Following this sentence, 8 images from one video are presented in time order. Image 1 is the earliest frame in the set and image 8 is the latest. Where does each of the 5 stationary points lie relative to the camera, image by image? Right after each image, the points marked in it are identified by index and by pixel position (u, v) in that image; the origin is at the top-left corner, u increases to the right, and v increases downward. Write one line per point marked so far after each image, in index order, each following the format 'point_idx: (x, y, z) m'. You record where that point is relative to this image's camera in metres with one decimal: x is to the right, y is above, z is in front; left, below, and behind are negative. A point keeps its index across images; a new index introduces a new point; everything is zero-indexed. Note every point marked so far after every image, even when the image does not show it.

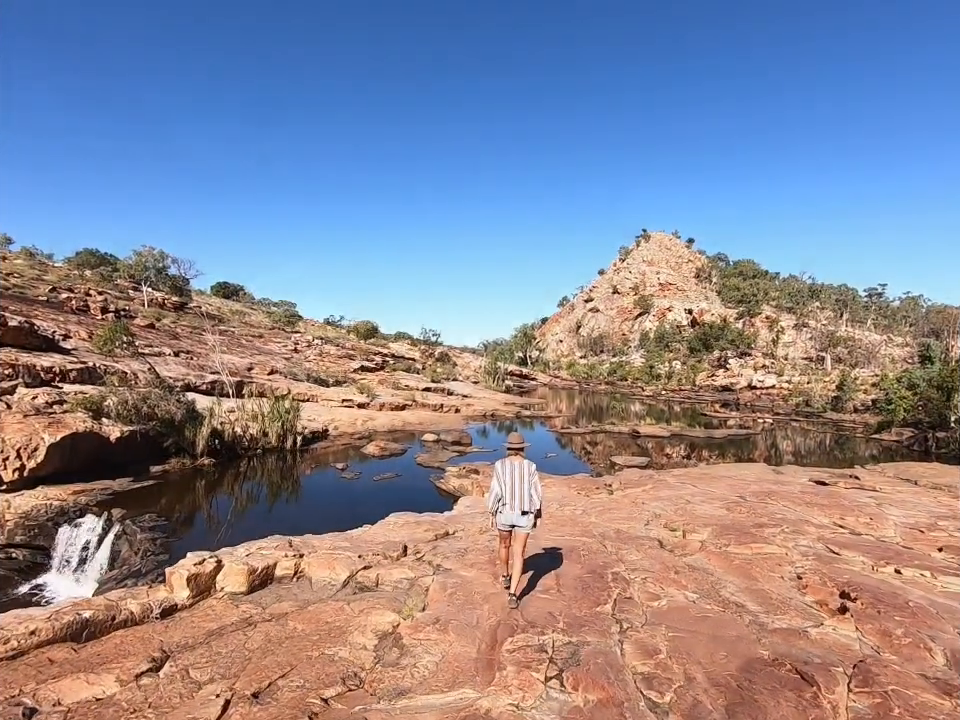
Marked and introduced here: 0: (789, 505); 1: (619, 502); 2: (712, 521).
0: (+5.0, -2.4, +8.3) m
1: (+2.5, -2.5, +9.0) m
2: (+3.2, -2.2, +7.0) m
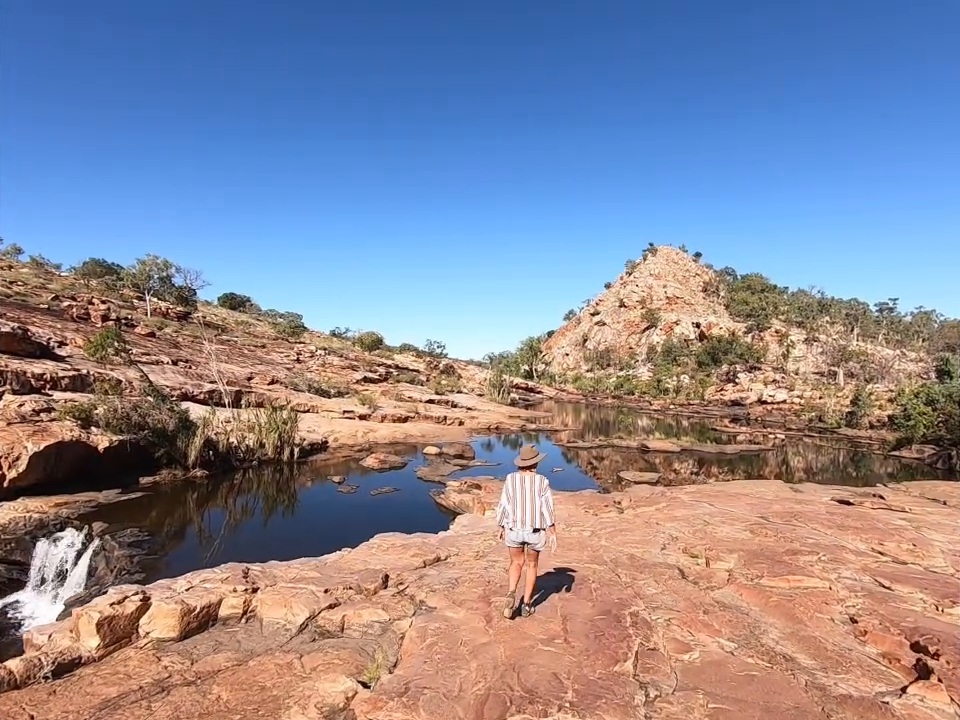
0: (+5.0, -2.5, +7.5) m
1: (+2.5, -2.6, +8.3) m
2: (+3.1, -2.3, +6.2) m
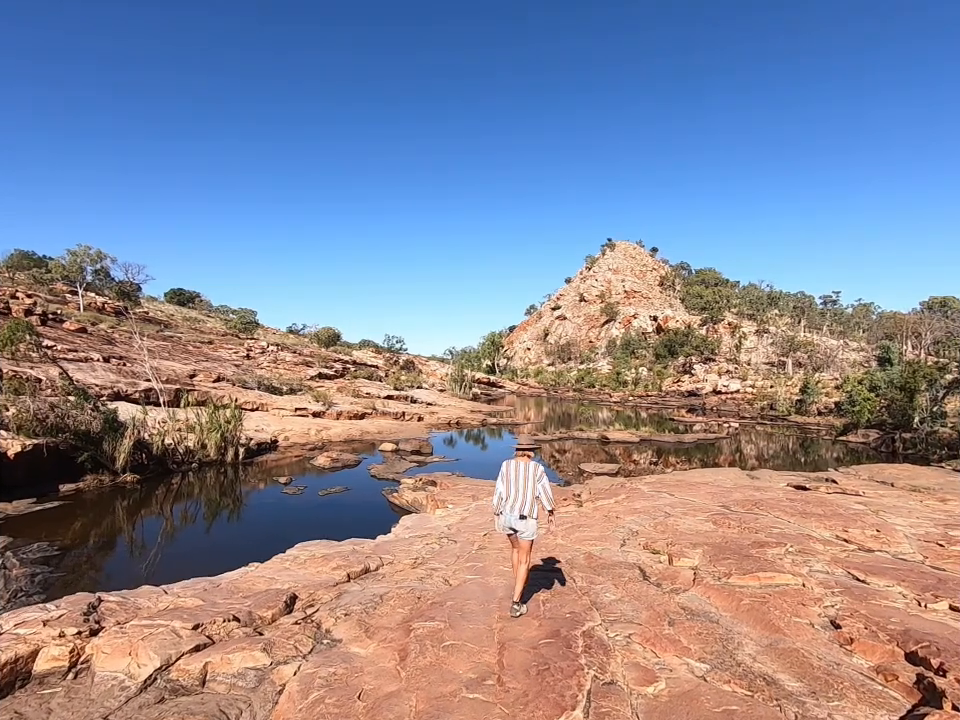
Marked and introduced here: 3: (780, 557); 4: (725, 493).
0: (+4.3, -2.2, +7.2) m
1: (+1.7, -2.4, +7.8) m
2: (+2.5, -2.0, +5.8) m
3: (+2.9, -1.9, +4.9) m
4: (+4.6, -2.5, +9.5) m
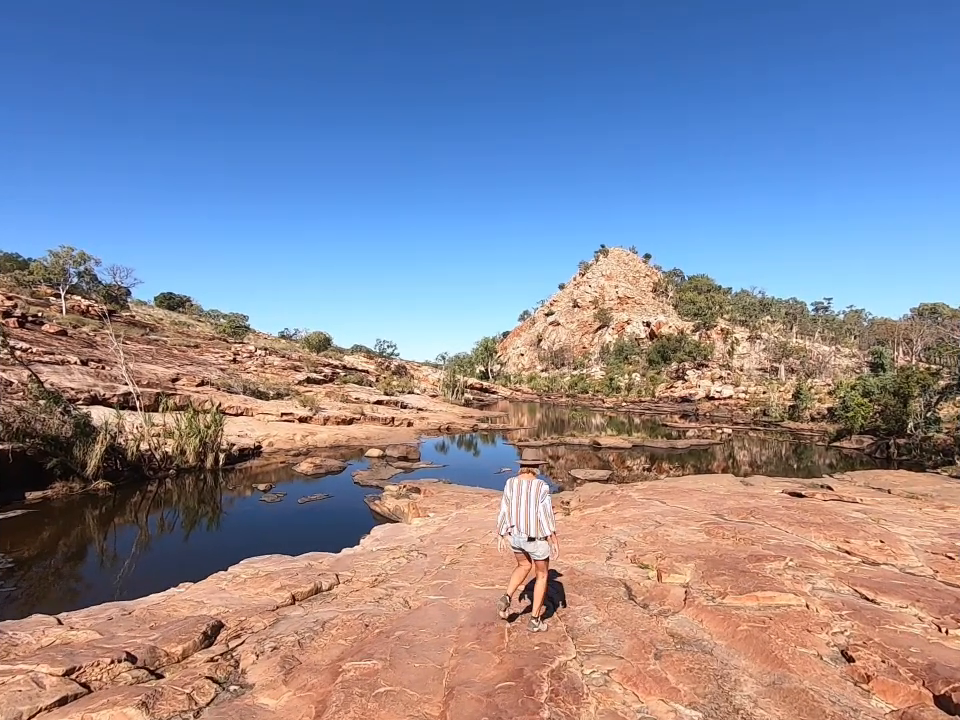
0: (+4.0, -2.2, +6.8) m
1: (+1.4, -2.4, +7.4) m
2: (+2.2, -2.0, +5.4) m
3: (+2.7, -1.9, +4.5) m
4: (+4.3, -2.5, +9.1) m
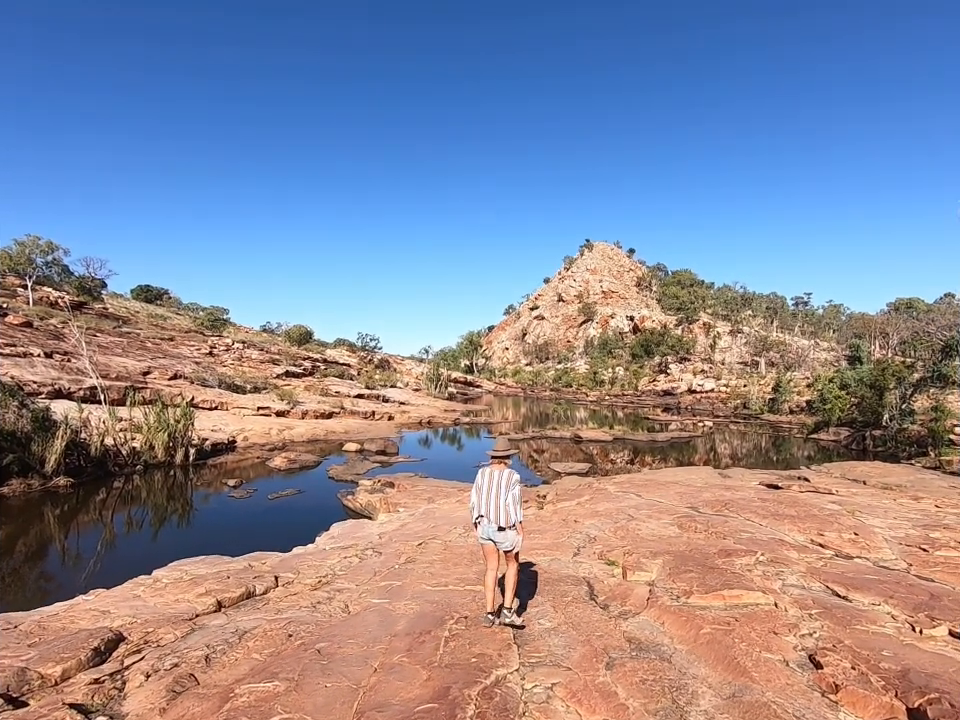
0: (+3.5, -2.1, +6.6) m
1: (+0.9, -2.2, +7.1) m
2: (+1.8, -1.9, +5.1) m
3: (+2.3, -1.8, +4.3) m
4: (+3.8, -2.3, +9.0) m
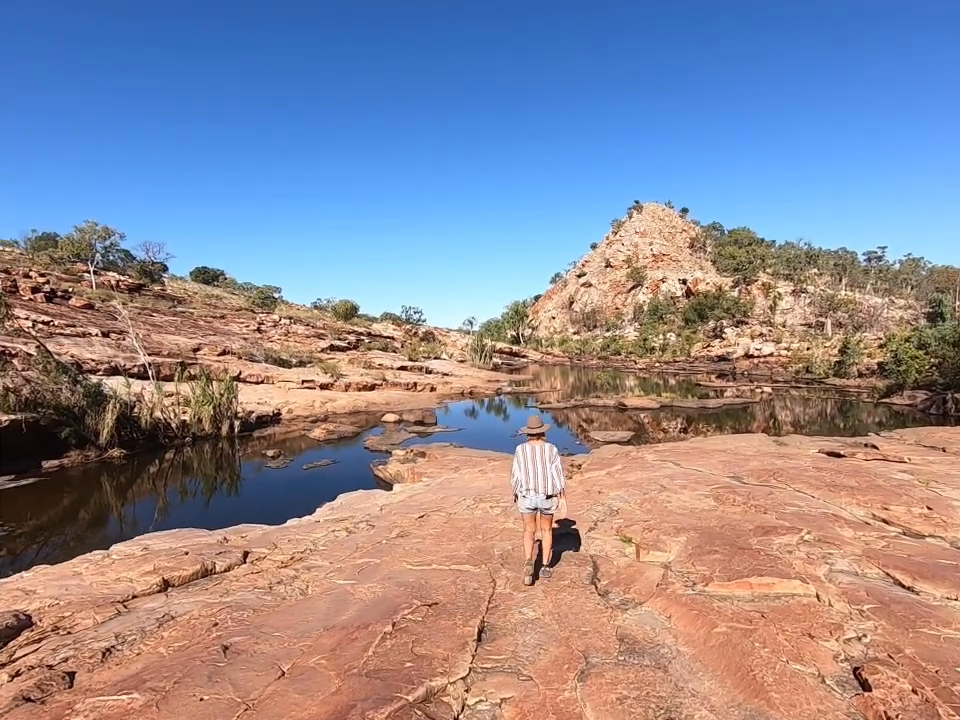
0: (+3.7, -1.5, +5.8) m
1: (+1.2, -1.7, +6.6) m
2: (+1.9, -1.4, +4.5) m
3: (+2.2, -1.3, +3.6) m
4: (+4.2, -1.6, +8.2) m
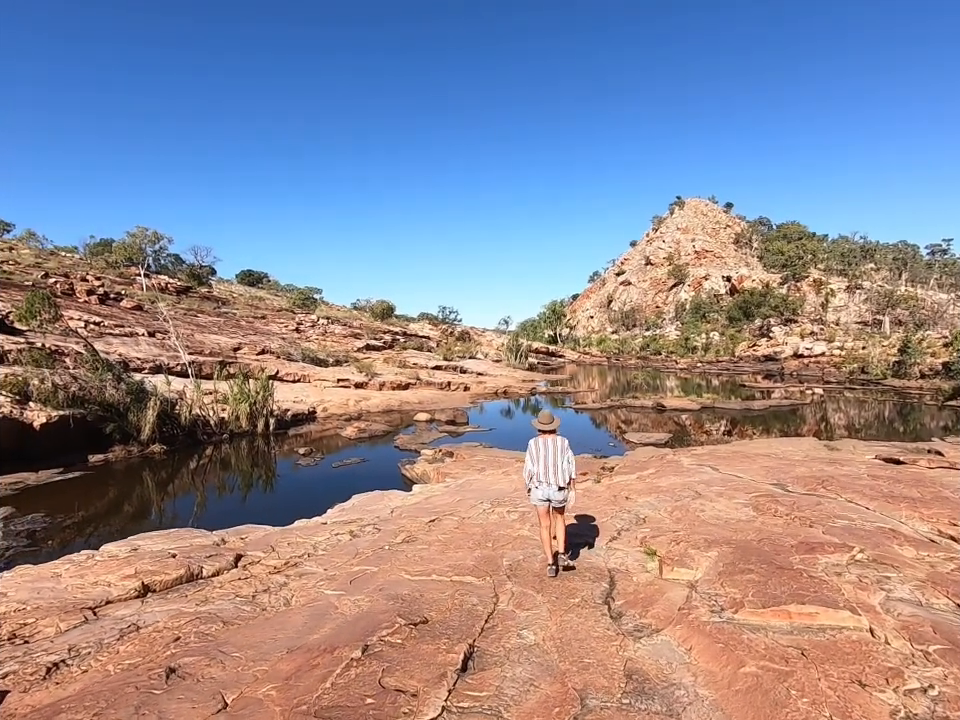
0: (+3.9, -1.4, +5.3) m
1: (+1.4, -1.7, +6.2) m
2: (+2.0, -1.4, +4.1) m
3: (+2.3, -1.3, +3.2) m
4: (+4.5, -1.6, +7.5) m
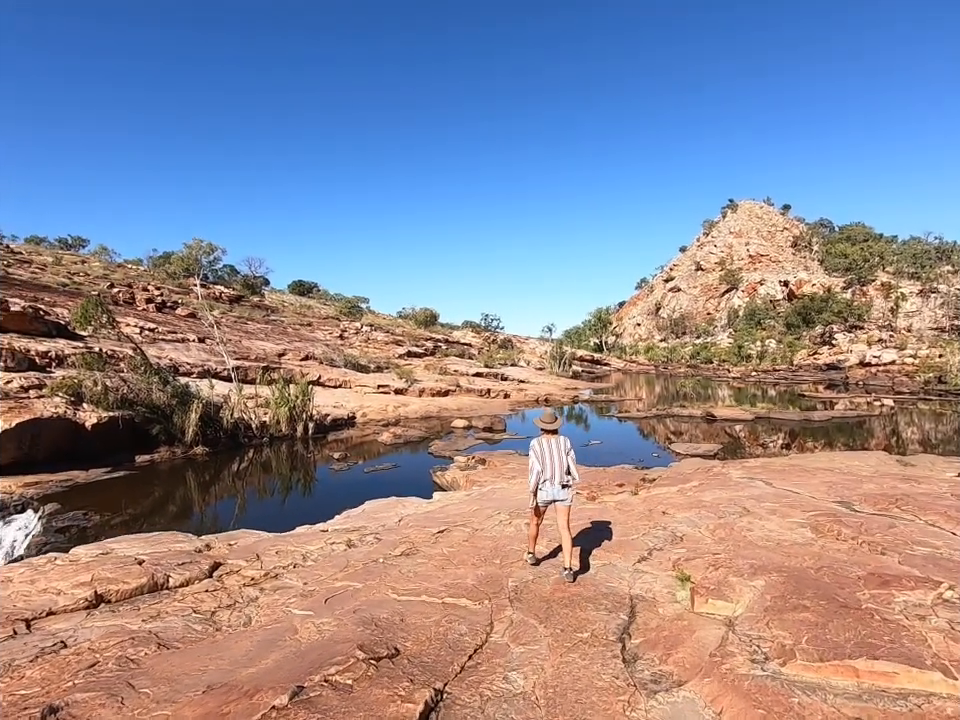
0: (+4.1, -1.4, +4.5) m
1: (+1.7, -1.7, +5.6) m
2: (+2.0, -1.4, +3.5) m
3: (+2.2, -1.3, +2.6) m
4: (+4.9, -1.6, +6.7) m
